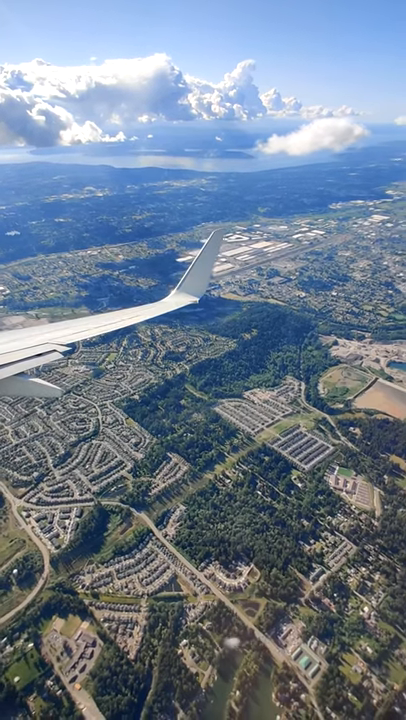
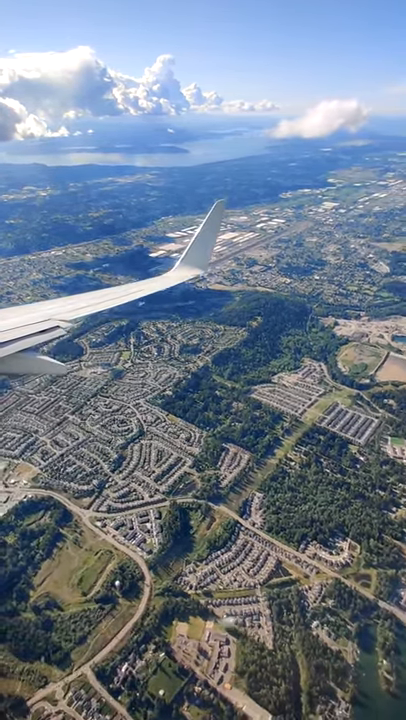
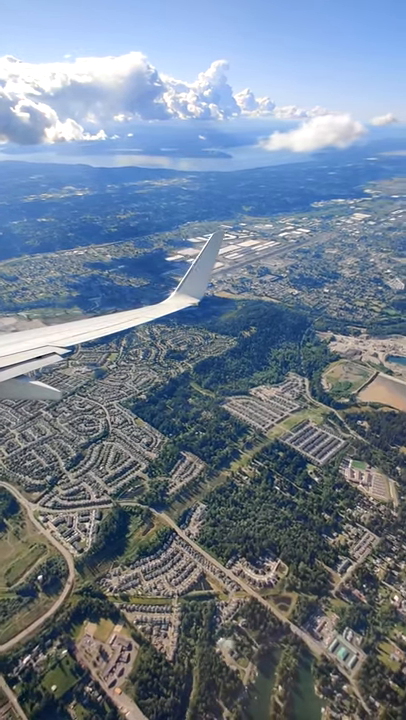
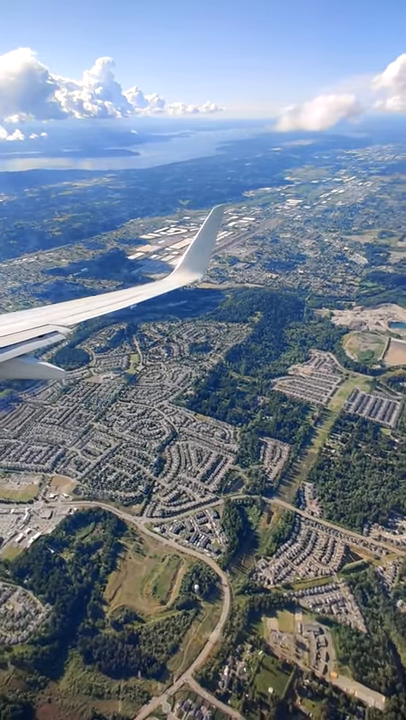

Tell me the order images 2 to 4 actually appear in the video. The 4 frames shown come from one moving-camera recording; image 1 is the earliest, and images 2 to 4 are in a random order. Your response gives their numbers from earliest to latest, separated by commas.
3, 2, 4
